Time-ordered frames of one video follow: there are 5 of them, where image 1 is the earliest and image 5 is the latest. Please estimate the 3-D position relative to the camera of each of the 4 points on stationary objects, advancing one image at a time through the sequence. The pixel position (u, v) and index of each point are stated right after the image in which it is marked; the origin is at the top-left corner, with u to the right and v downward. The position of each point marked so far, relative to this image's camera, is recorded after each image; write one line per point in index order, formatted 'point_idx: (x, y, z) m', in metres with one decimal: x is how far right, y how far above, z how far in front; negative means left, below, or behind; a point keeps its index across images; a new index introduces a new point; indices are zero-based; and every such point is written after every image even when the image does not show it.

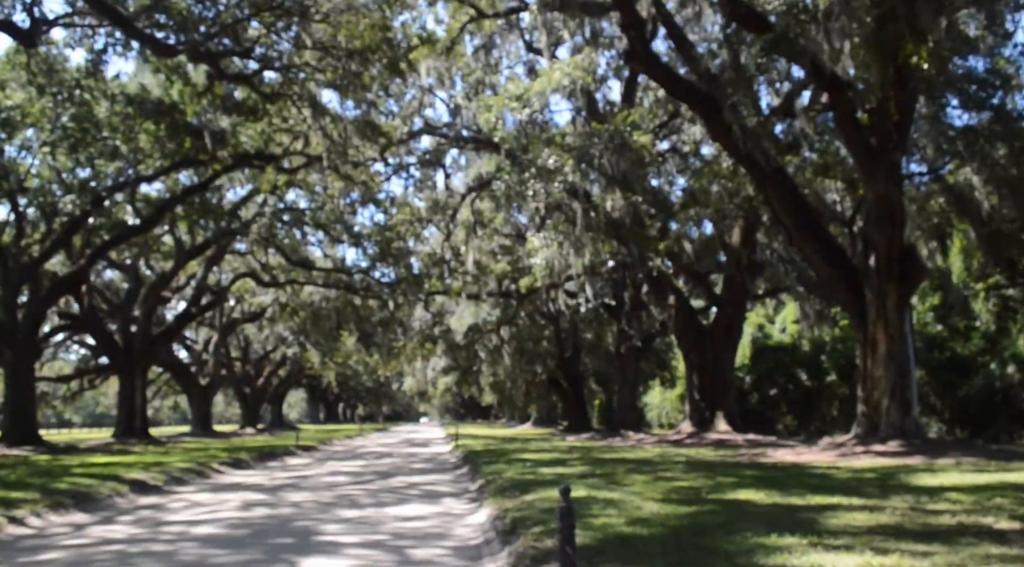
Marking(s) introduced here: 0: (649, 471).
0: (+1.6, -2.2, +10.4) m
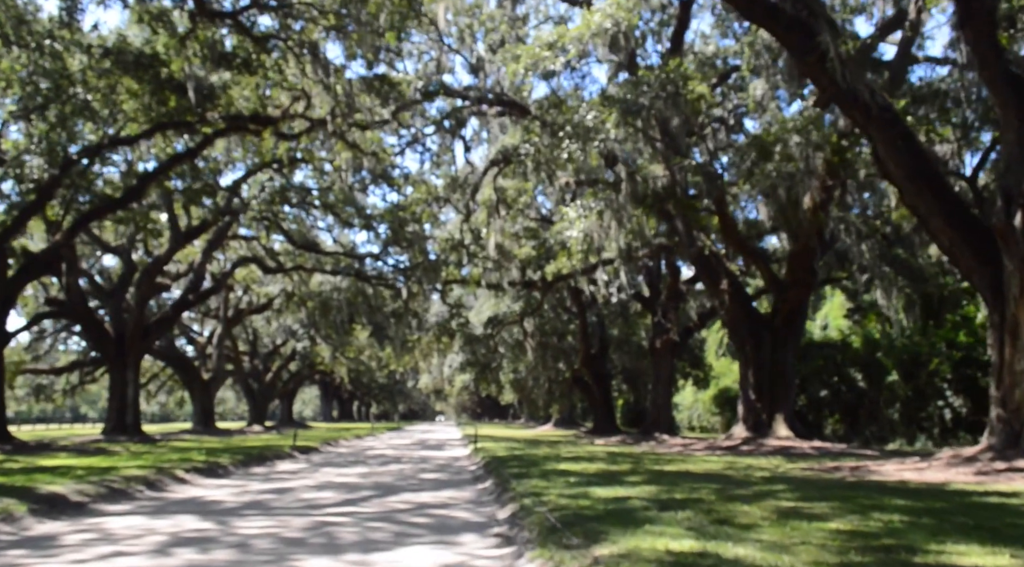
0: (+2.0, -1.8, +7.6) m
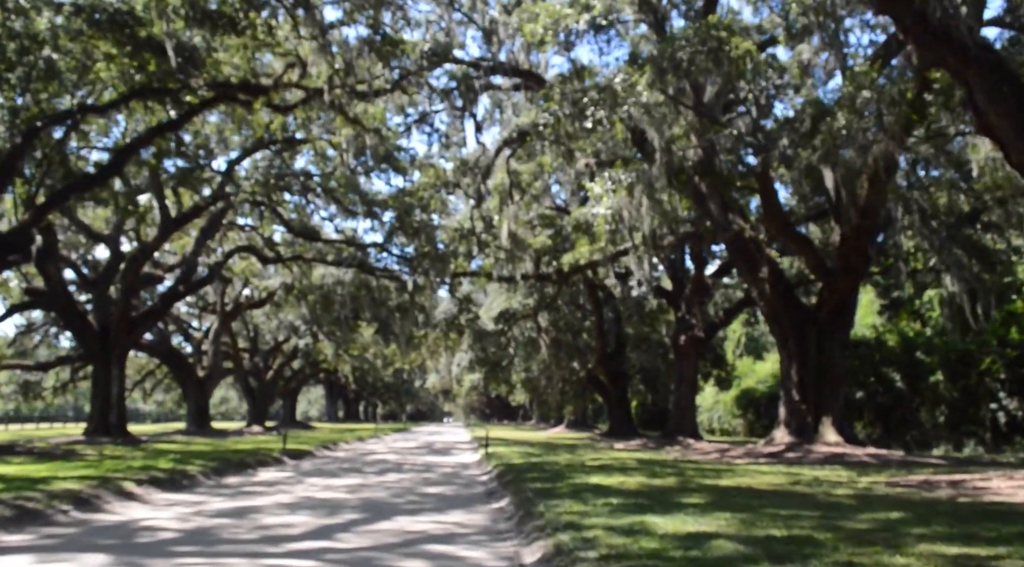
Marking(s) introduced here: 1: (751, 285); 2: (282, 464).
0: (+2.2, -1.5, +5.5) m
1: (+5.0, 0.0, +18.6) m
2: (-4.1, -3.2, +15.7) m
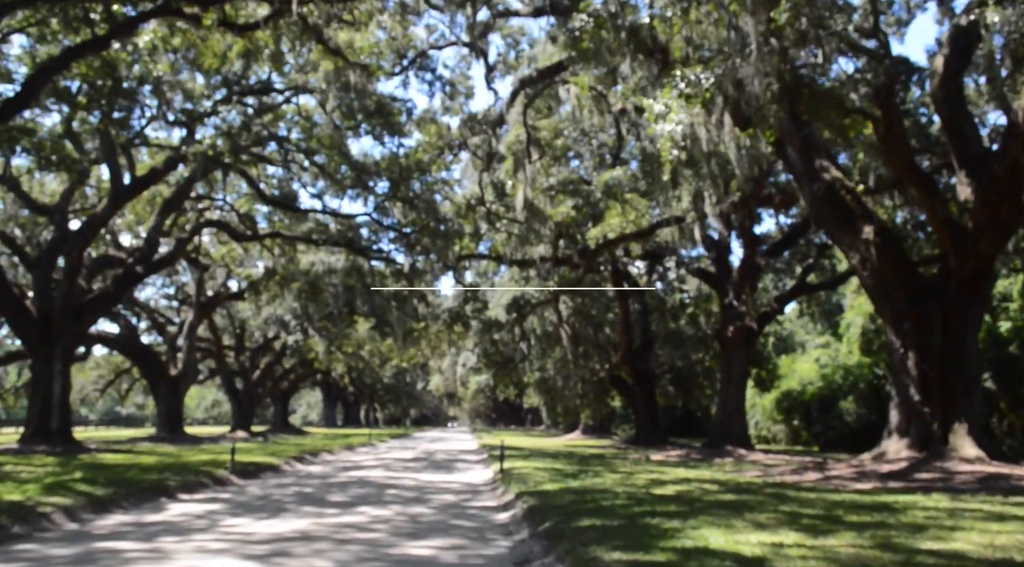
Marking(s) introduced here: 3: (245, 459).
0: (+2.4, -0.9, +1.2) m
1: (+5.3, +0.5, +14.2) m
2: (-3.7, -2.6, +11.4) m
3: (-4.8, -3.2, +16.4) m
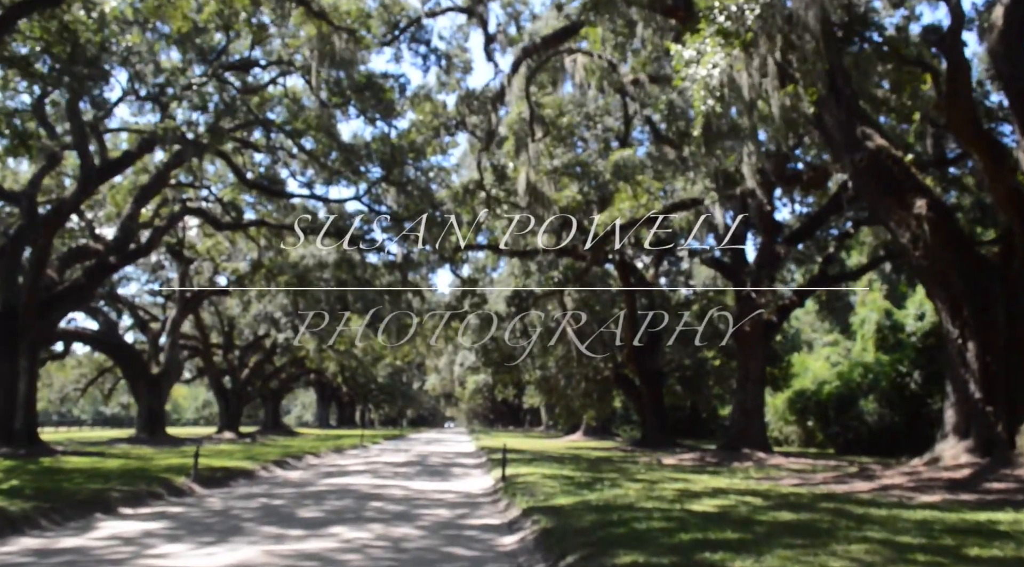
0: (+2.5, -0.6, -0.4) m
1: (+5.4, +0.8, +12.6) m
2: (-3.7, -2.3, +9.8) m
3: (-4.8, -3.0, +14.7) m
